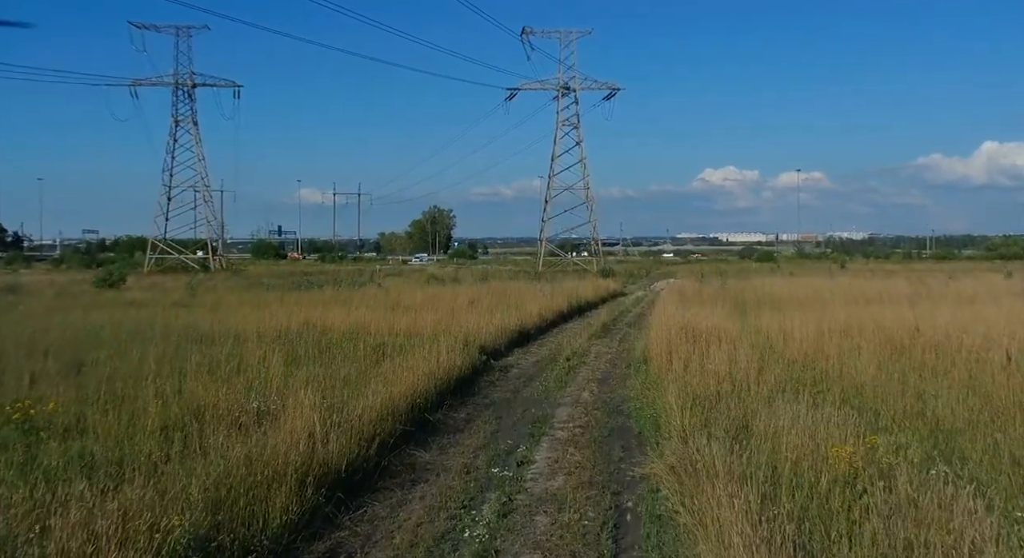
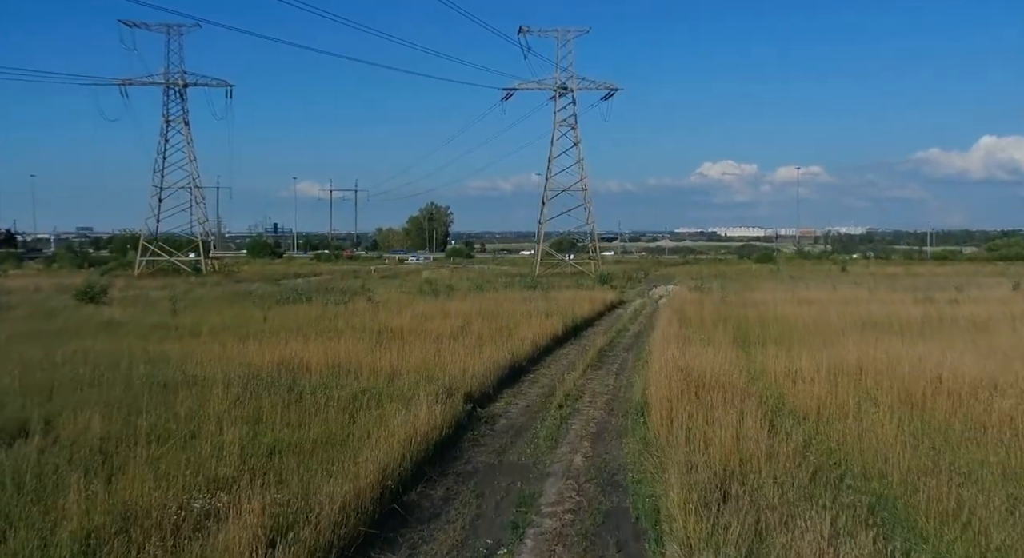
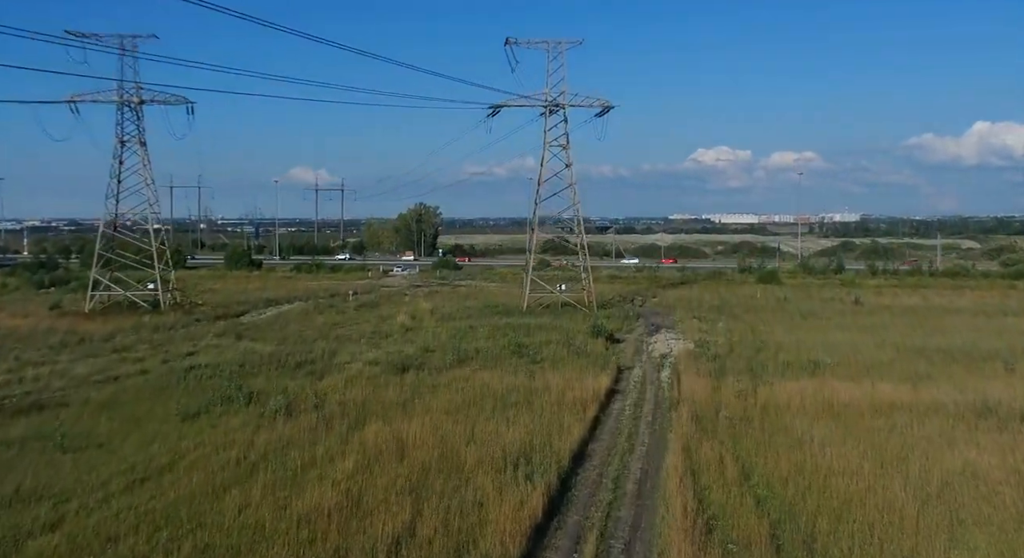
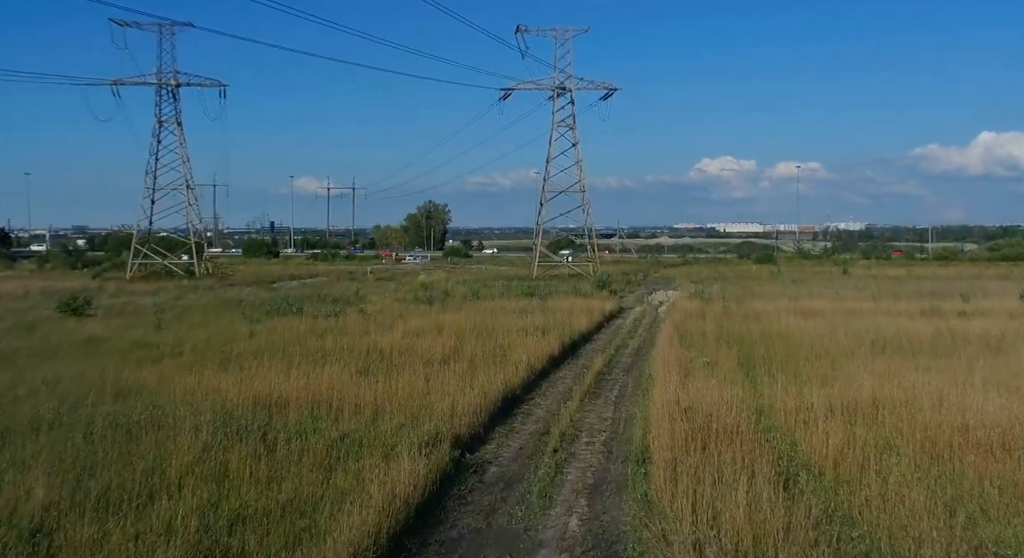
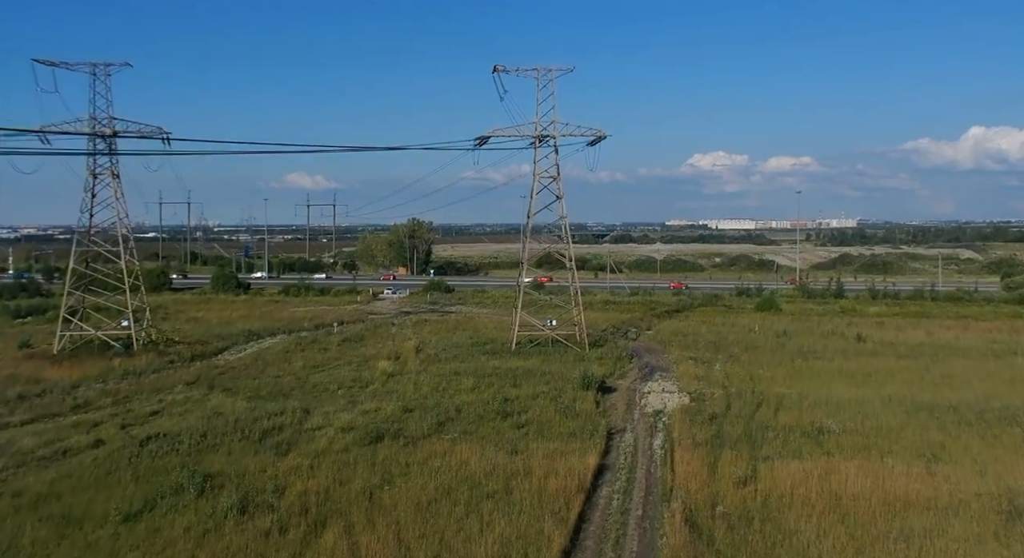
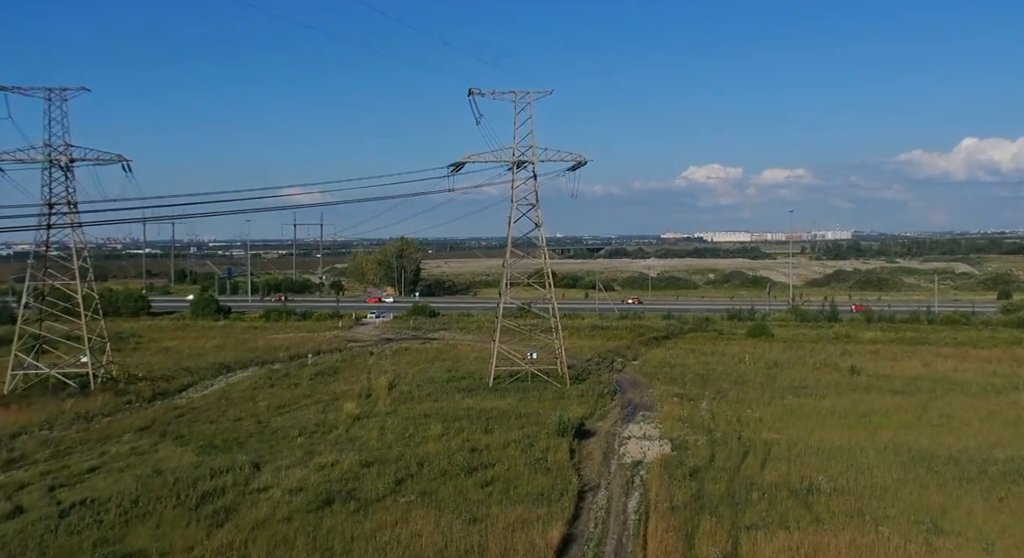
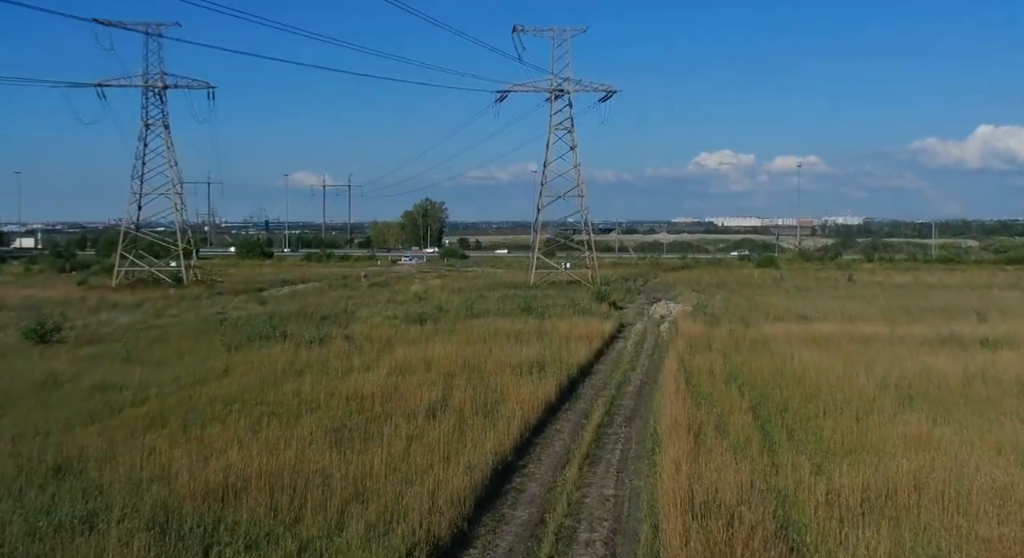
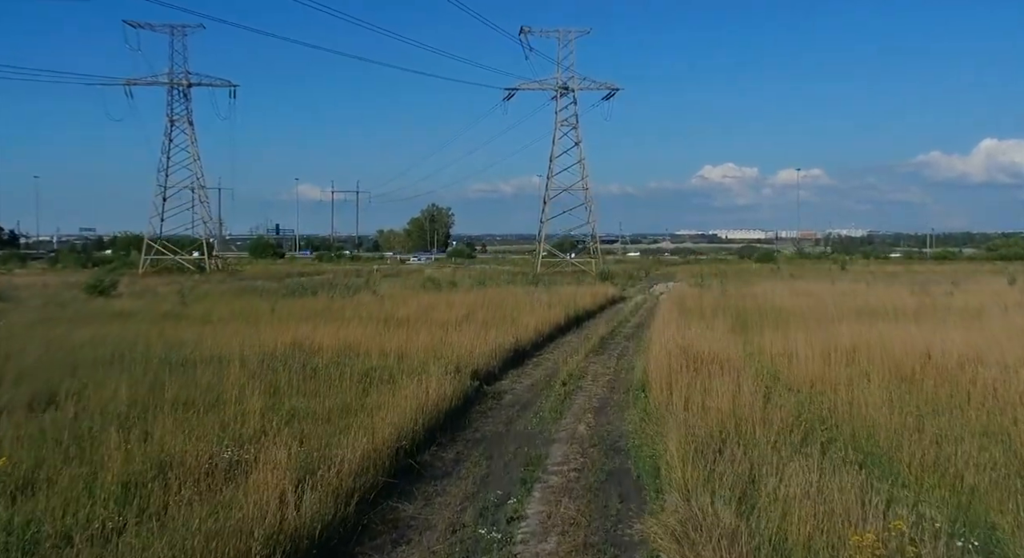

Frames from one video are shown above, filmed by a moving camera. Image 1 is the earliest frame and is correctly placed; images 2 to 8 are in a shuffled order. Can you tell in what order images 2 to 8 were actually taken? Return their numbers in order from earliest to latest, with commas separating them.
8, 2, 4, 7, 3, 5, 6
